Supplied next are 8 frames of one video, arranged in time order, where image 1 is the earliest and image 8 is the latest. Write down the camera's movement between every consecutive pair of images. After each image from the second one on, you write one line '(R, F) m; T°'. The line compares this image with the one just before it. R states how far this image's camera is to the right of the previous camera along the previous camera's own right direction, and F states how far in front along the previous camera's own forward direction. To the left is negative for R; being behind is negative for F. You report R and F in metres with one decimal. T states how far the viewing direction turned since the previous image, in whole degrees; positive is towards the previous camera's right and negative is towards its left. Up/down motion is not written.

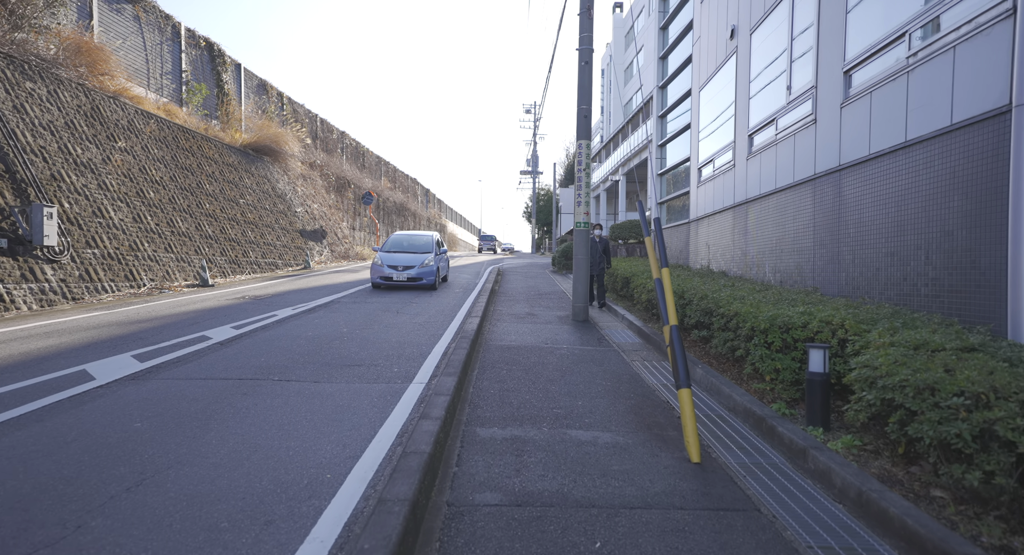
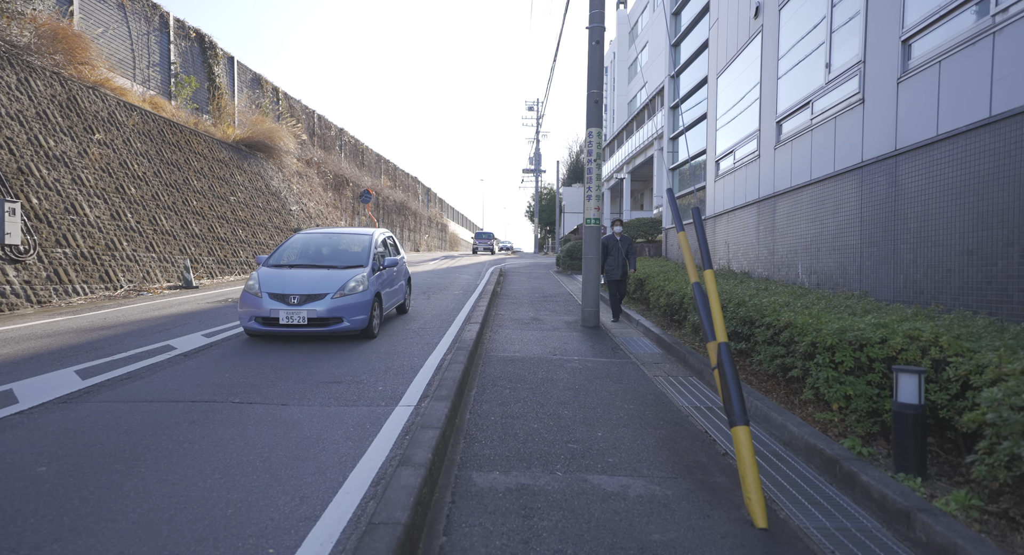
(0.0, +0.9) m; 0°
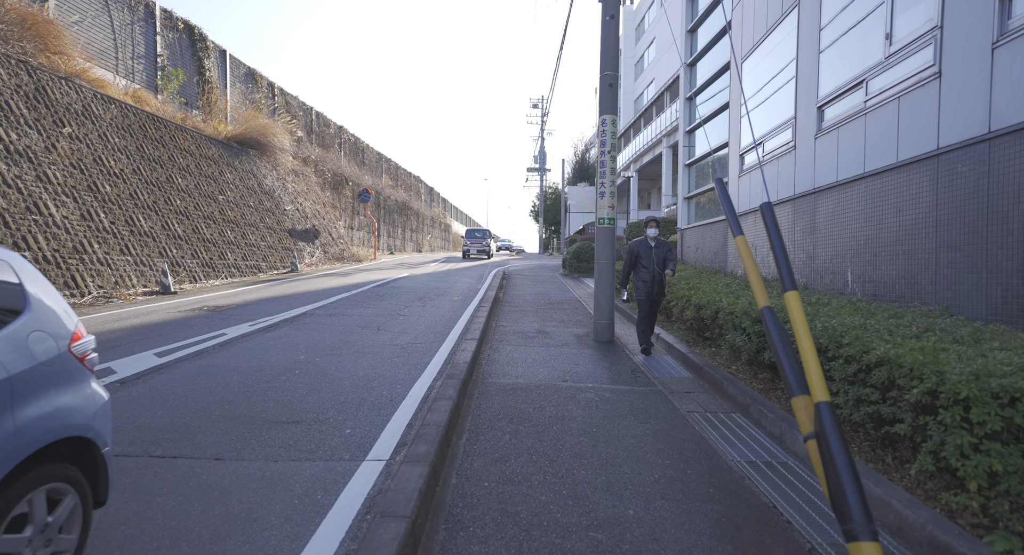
(0.0, +1.1) m; 0°
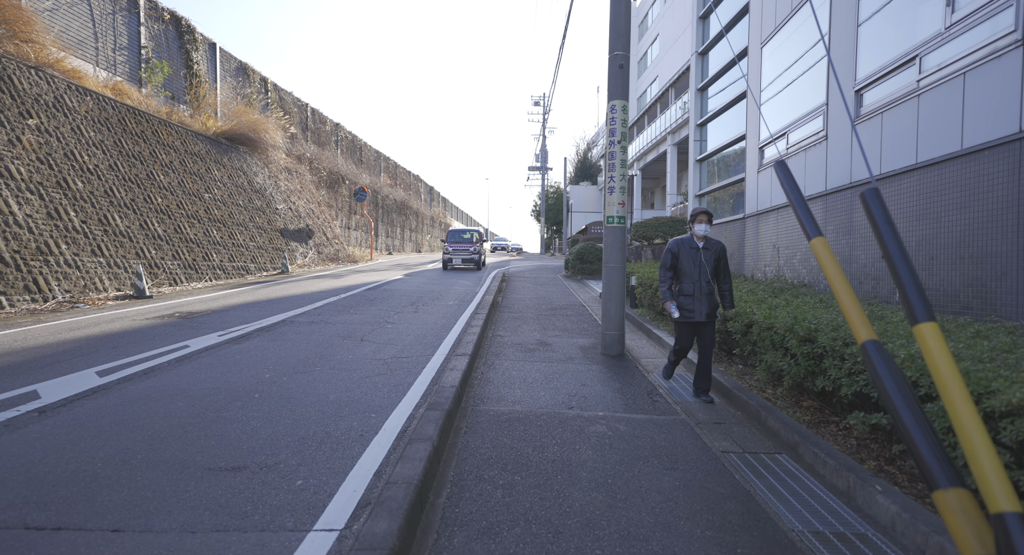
(0.0, +0.9) m; 0°
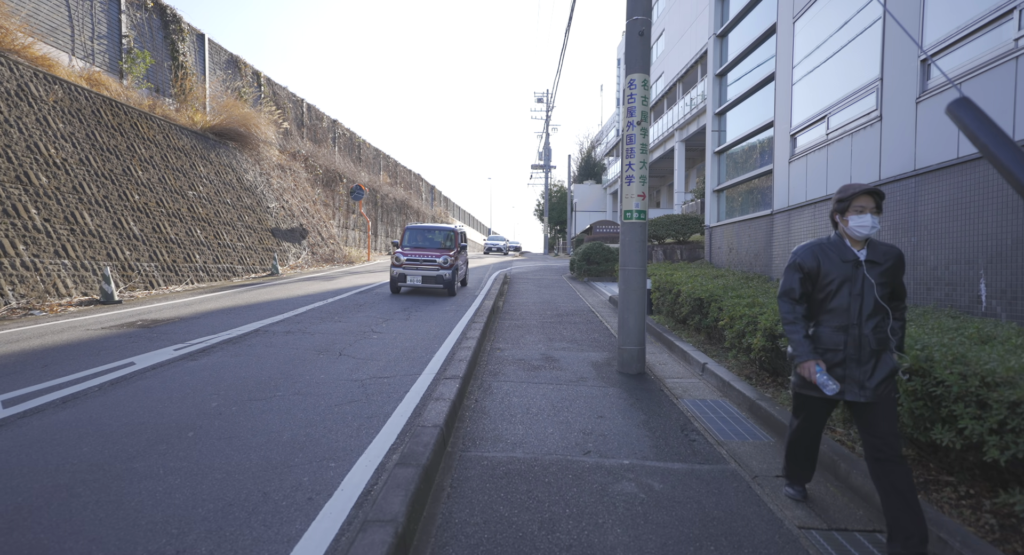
(0.0, +1.1) m; 0°
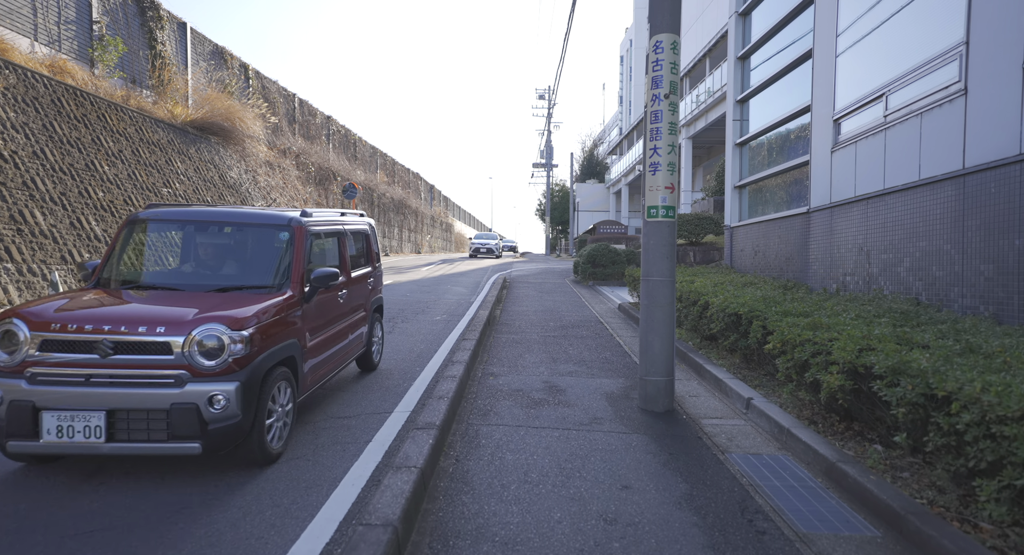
(+0.1, +1.3) m; 0°
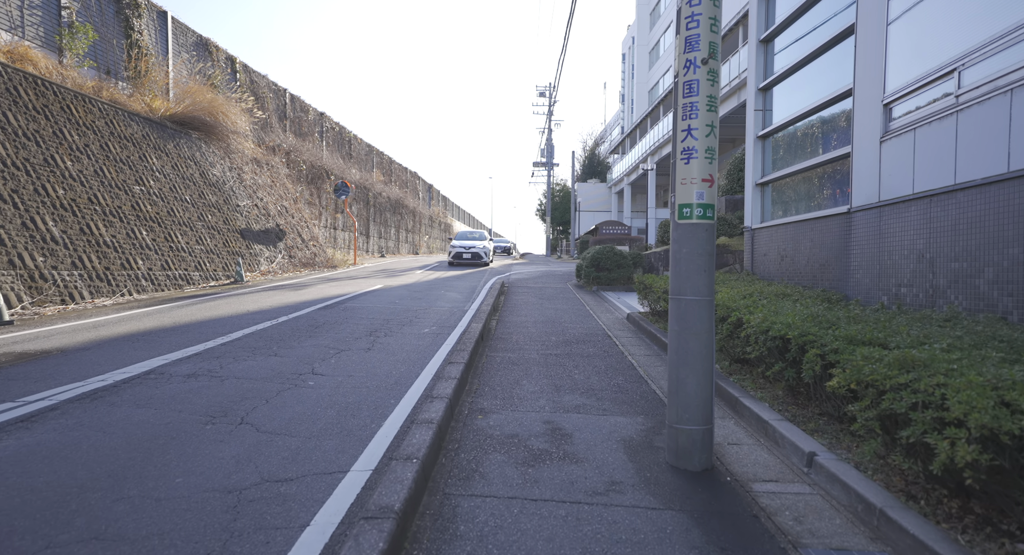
(+0.1, +1.1) m; 0°
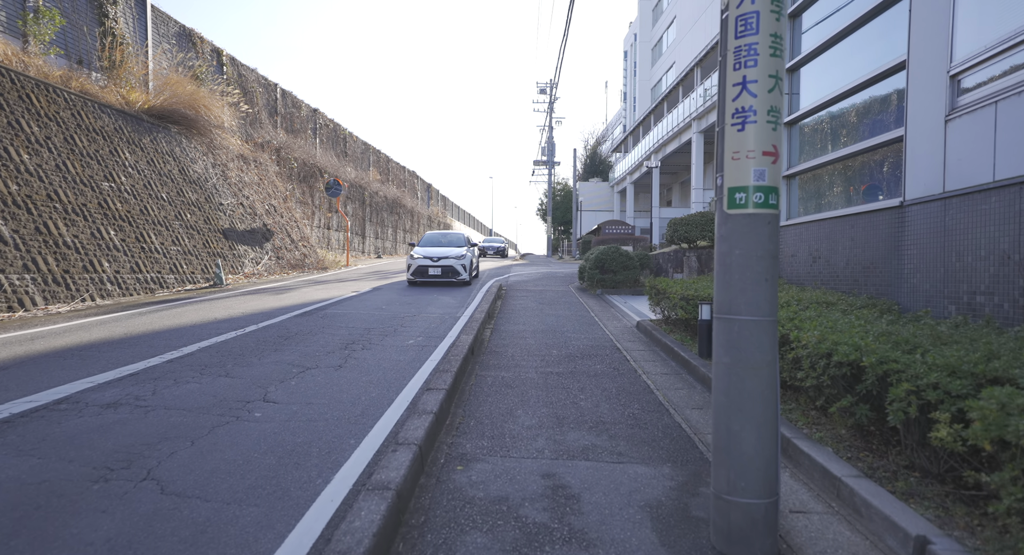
(+0.1, +1.1) m; 0°
